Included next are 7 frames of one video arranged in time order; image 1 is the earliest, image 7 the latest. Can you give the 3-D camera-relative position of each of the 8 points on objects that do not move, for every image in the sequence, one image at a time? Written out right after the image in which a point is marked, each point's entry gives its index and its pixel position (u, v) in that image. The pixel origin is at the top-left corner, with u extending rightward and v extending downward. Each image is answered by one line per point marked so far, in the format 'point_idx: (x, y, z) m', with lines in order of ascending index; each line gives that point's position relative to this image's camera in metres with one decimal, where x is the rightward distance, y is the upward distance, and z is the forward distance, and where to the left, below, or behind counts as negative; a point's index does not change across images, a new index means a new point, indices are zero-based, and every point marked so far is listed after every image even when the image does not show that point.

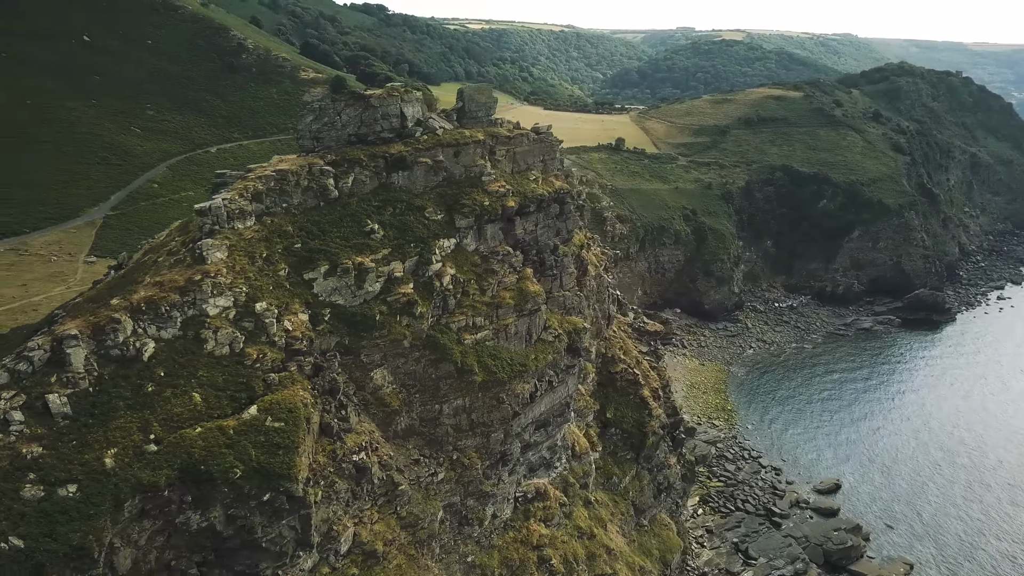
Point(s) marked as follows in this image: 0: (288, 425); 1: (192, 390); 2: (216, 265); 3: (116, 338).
0: (-6.2, -3.8, +17.2) m
1: (-8.8, -2.8, +16.8) m
2: (-9.2, +0.7, +19.0) m
3: (-10.5, -1.3, +16.3) m
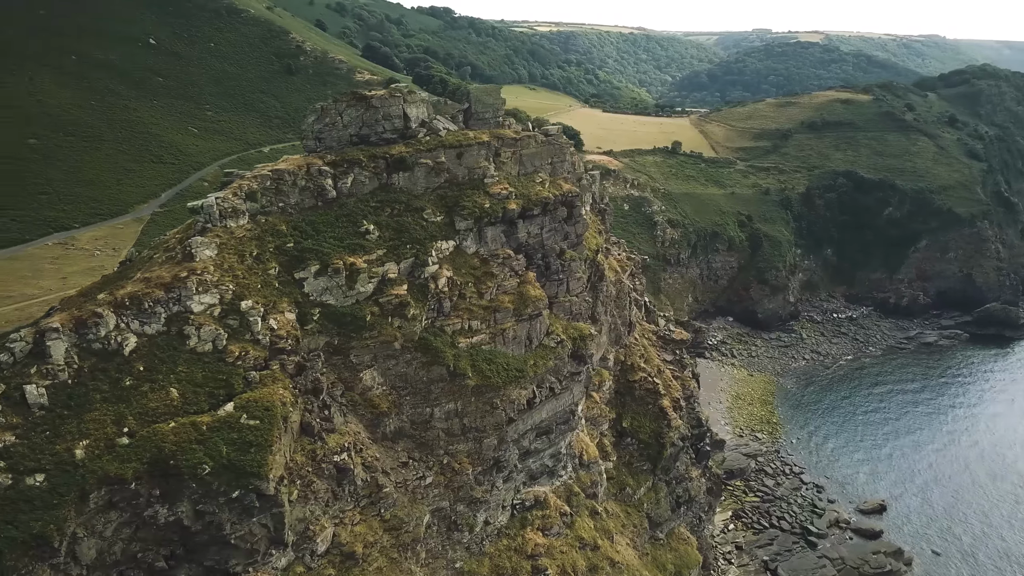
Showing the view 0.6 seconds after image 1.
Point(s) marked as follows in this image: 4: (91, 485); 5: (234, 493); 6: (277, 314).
0: (-7.0, -3.8, +17.3) m
1: (-9.5, -2.7, +17.1) m
2: (-9.7, +0.8, +19.3) m
3: (-11.2, -1.2, +16.7) m
4: (-10.1, -4.7, +14.7) m
5: (-7.3, -5.4, +16.3) m
6: (-7.6, -0.8, +19.9) m
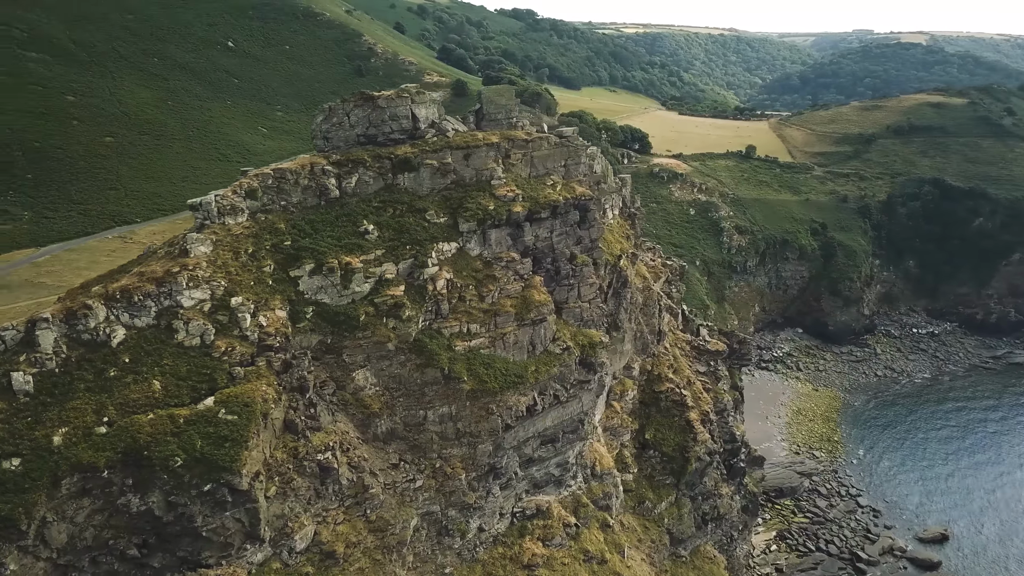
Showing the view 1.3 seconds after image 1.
0: (-7.7, -3.7, +17.5) m
1: (-10.2, -2.5, +17.5) m
2: (-10.0, +0.9, +19.8) m
3: (-11.9, -1.0, +17.3) m
4: (-11.1, -4.5, +15.2) m
5: (-8.2, -5.3, +16.5) m
6: (-8.0, -0.7, +20.1) m
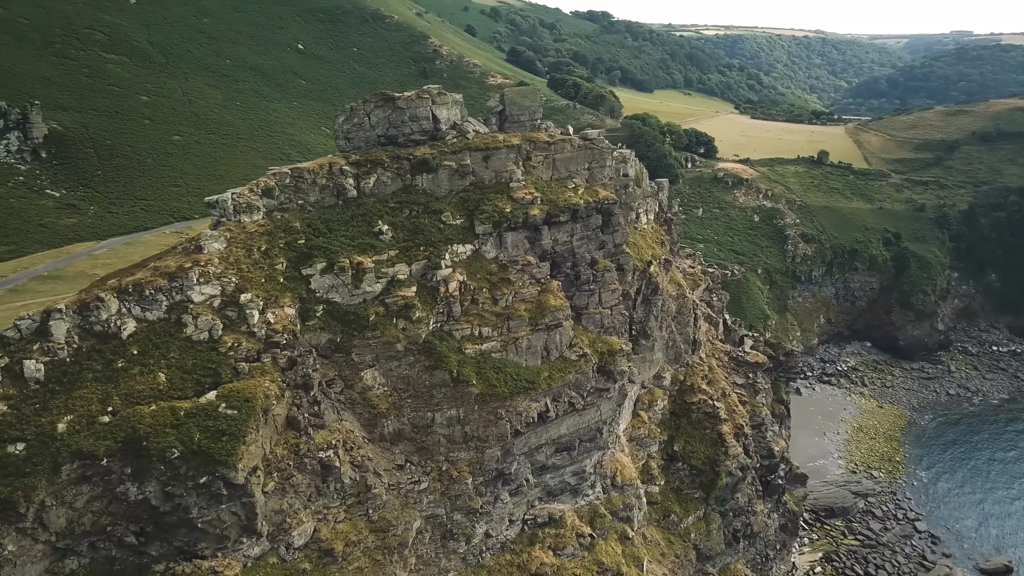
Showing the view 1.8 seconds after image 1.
0: (-7.8, -3.6, +17.7) m
1: (-10.3, -2.4, +18.0) m
2: (-9.8, +1.1, +20.2) m
3: (-11.9, -0.8, +17.9) m
4: (-11.4, -4.3, +15.7) m
5: (-8.4, -5.2, +16.8) m
6: (-7.8, -0.7, +20.4) m
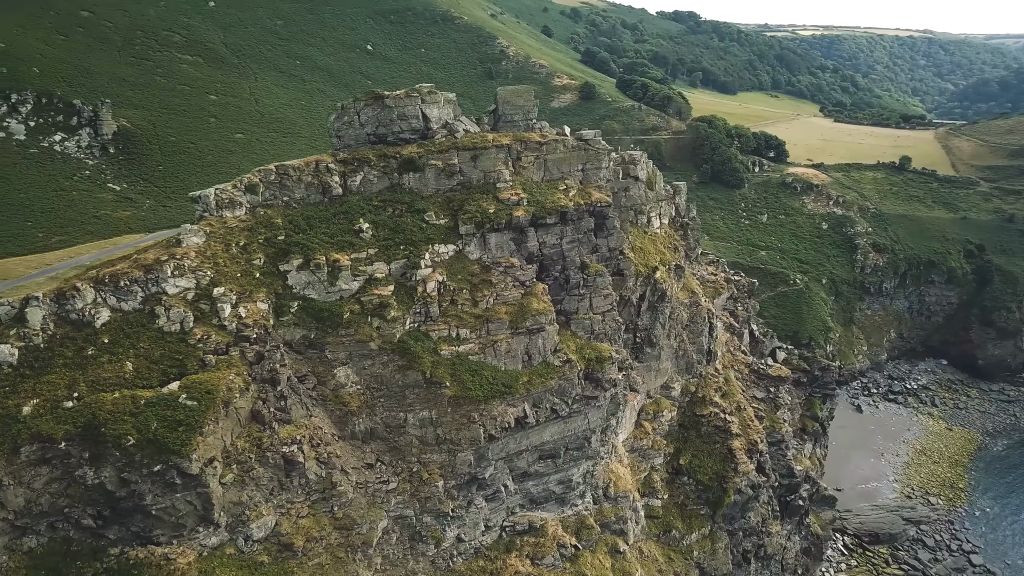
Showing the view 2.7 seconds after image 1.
0: (-9.1, -3.4, +18.0) m
1: (-11.5, -2.1, +18.5) m
2: (-10.8, +1.3, +20.7) m
3: (-13.1, -0.4, +18.6) m
4: (-12.9, -4.0, +16.4) m
5: (-9.9, -5.0, +17.2) m
6: (-8.8, -0.5, +20.7) m
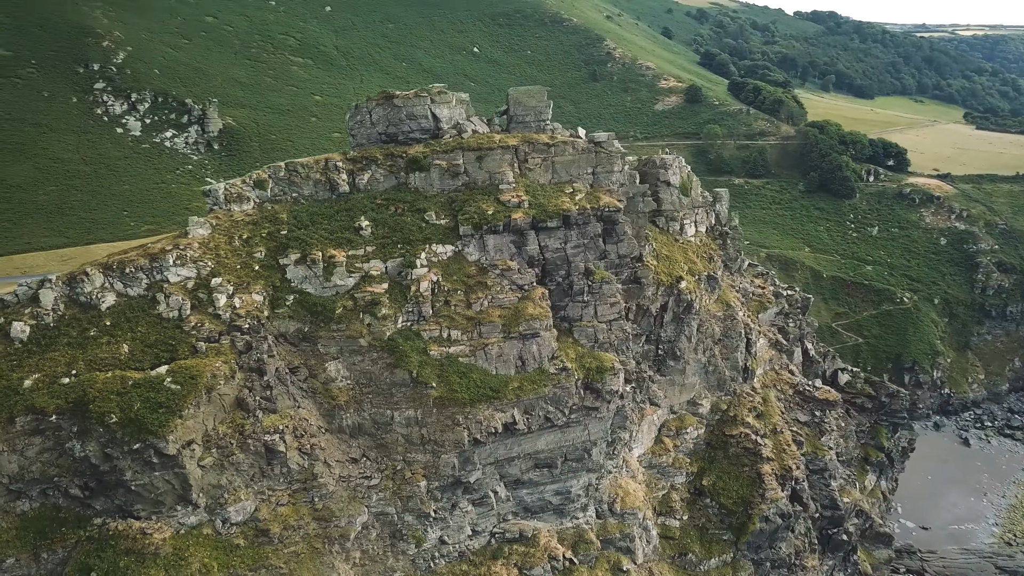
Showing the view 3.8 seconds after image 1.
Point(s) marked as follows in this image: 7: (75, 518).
0: (-10.1, -3.1, +18.9) m
1: (-12.4, -1.7, +19.7) m
2: (-11.2, +1.7, +21.8) m
3: (-13.9, 0.0, +20.0) m
4: (-14.1, -3.5, +17.8) m
5: (-11.0, -4.6, +18.1) m
6: (-9.3, -0.2, +21.5) m
7: (-13.1, -6.9, +18.5) m
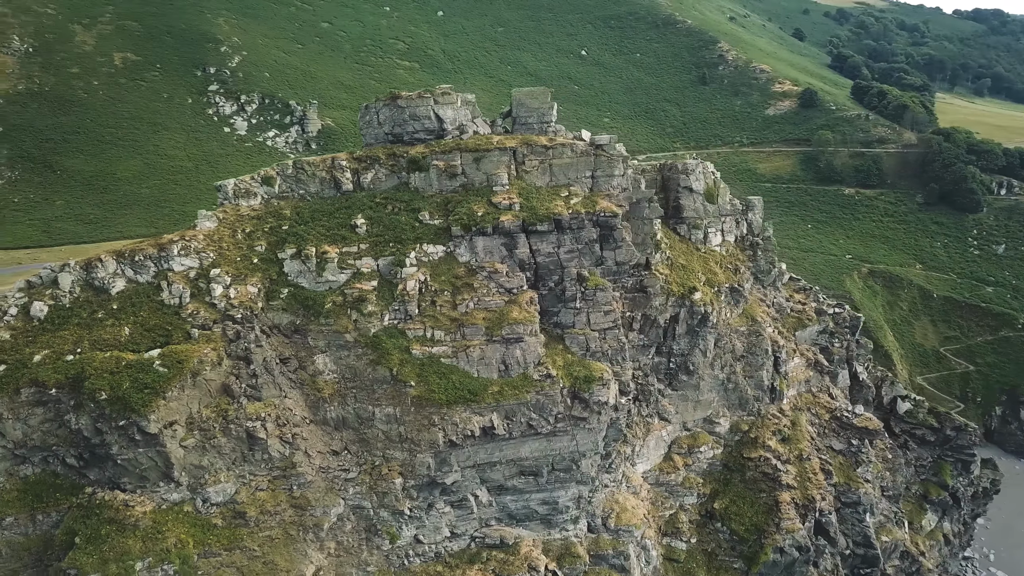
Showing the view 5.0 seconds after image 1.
0: (-11.2, -2.8, +20.1) m
1: (-13.3, -1.2, +21.2) m
2: (-11.7, +2.0, +23.1) m
3: (-14.6, +0.5, +21.7) m
4: (-15.3, -3.0, +19.5) m
5: (-12.3, -4.2, +19.5) m
6: (-9.9, +0.1, +22.6) m
7: (-14.4, -6.4, +20.2) m
